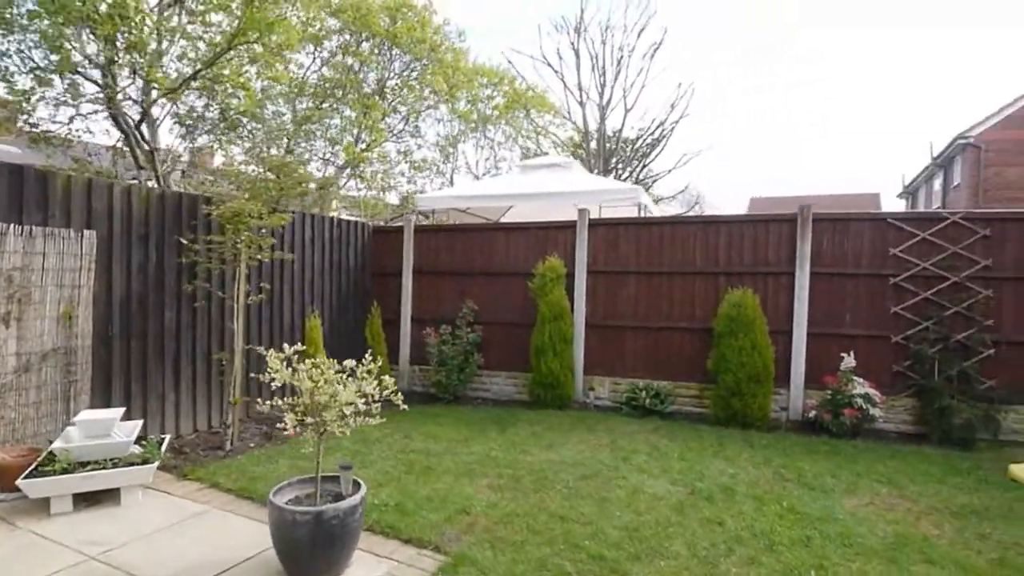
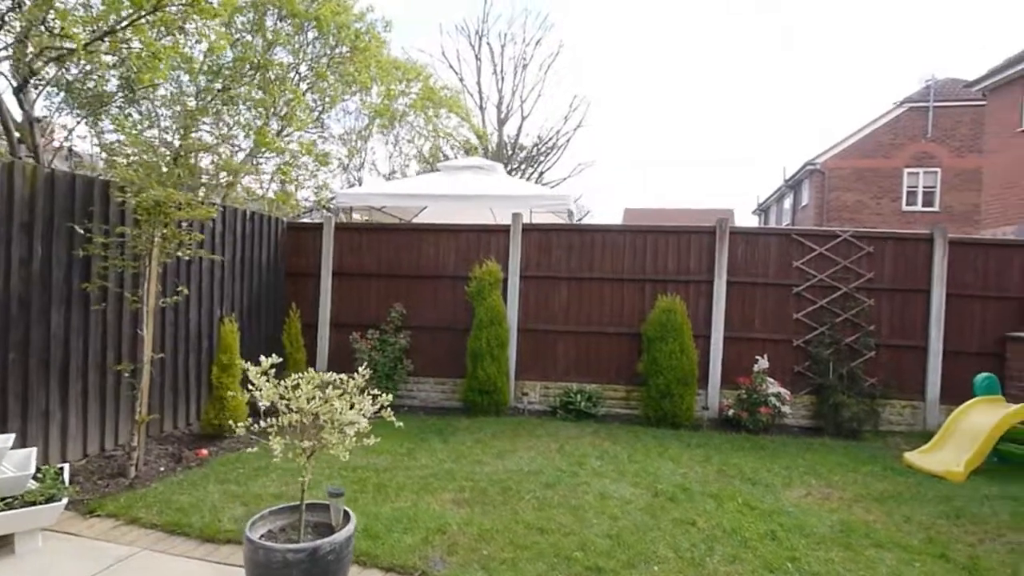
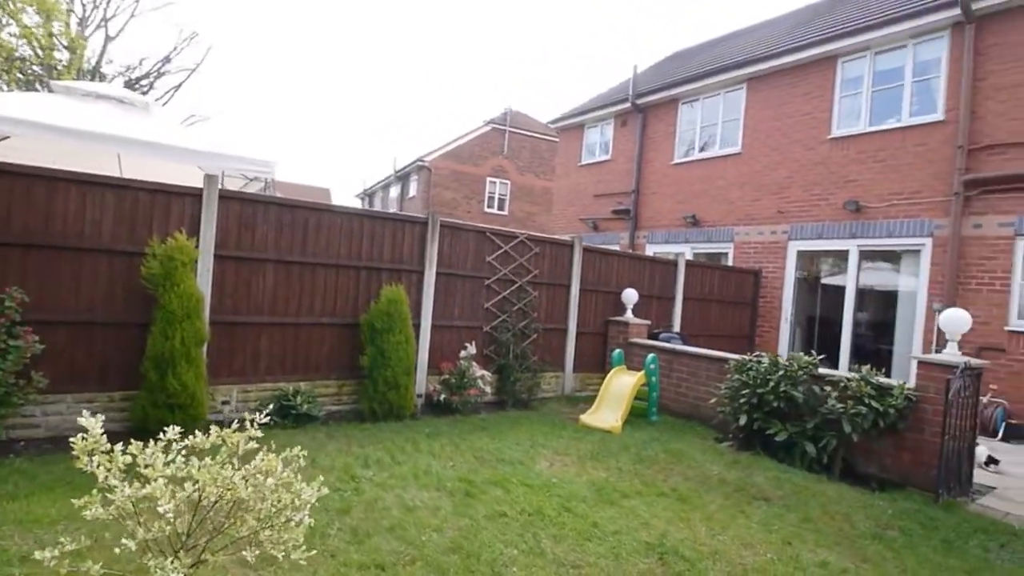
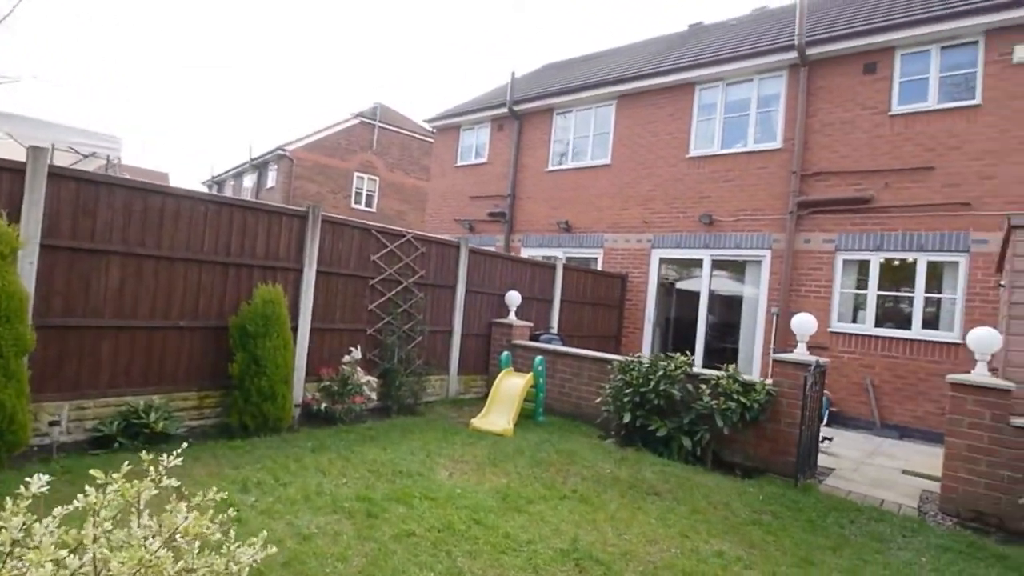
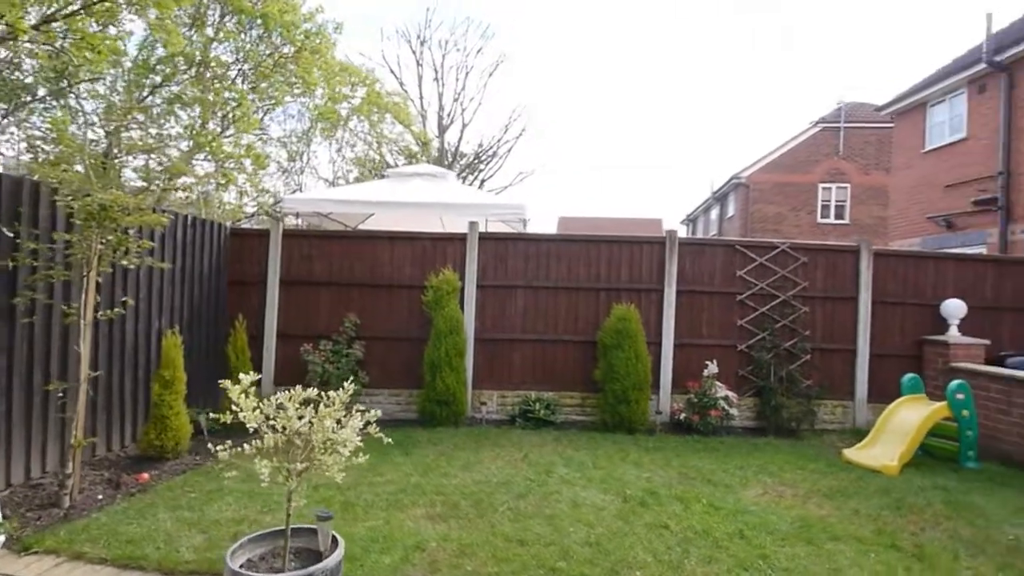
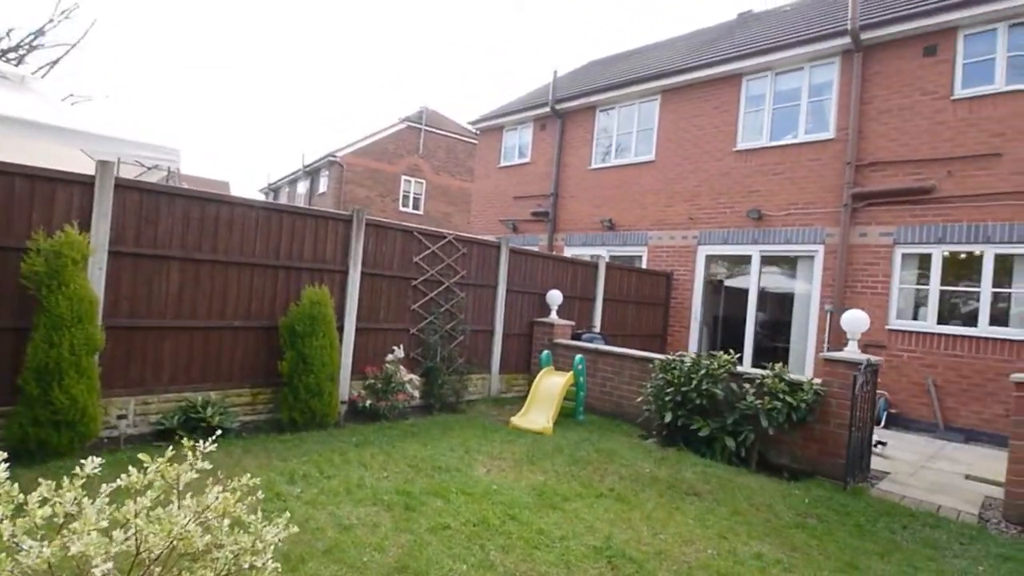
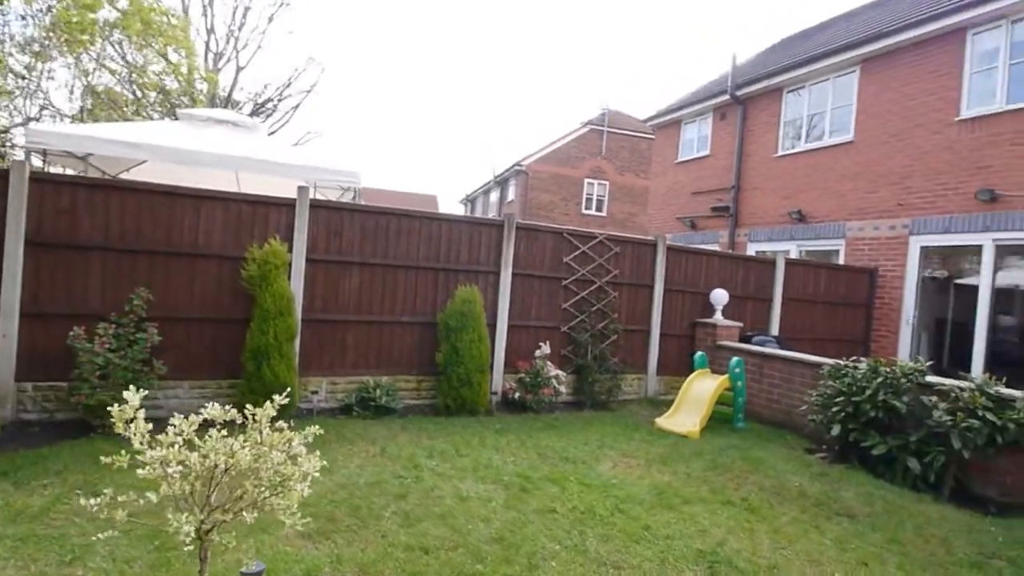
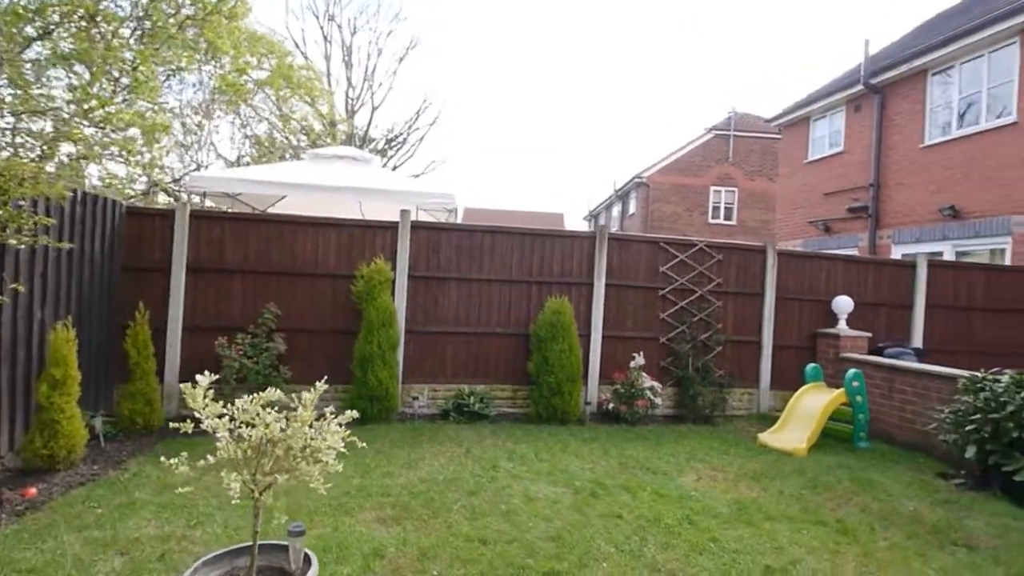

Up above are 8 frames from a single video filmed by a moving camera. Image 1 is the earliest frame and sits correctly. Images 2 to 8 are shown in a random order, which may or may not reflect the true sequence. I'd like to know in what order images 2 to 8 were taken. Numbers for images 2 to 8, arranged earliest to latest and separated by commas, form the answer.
2, 5, 8, 7, 3, 6, 4
